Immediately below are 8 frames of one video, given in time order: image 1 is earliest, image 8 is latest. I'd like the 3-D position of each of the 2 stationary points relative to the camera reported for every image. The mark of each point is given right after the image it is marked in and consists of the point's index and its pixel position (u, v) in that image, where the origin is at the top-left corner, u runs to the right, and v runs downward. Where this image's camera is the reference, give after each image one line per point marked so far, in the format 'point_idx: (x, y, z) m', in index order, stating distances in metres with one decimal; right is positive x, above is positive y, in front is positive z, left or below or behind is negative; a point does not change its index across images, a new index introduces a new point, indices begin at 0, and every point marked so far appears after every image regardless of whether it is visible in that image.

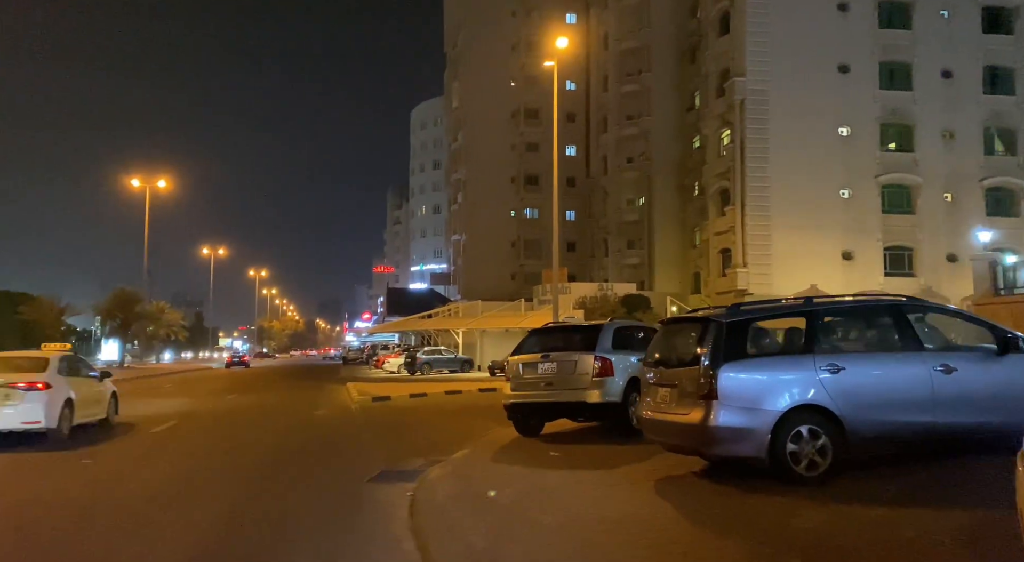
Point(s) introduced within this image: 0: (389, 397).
0: (-3.0, -2.8, +19.0) m
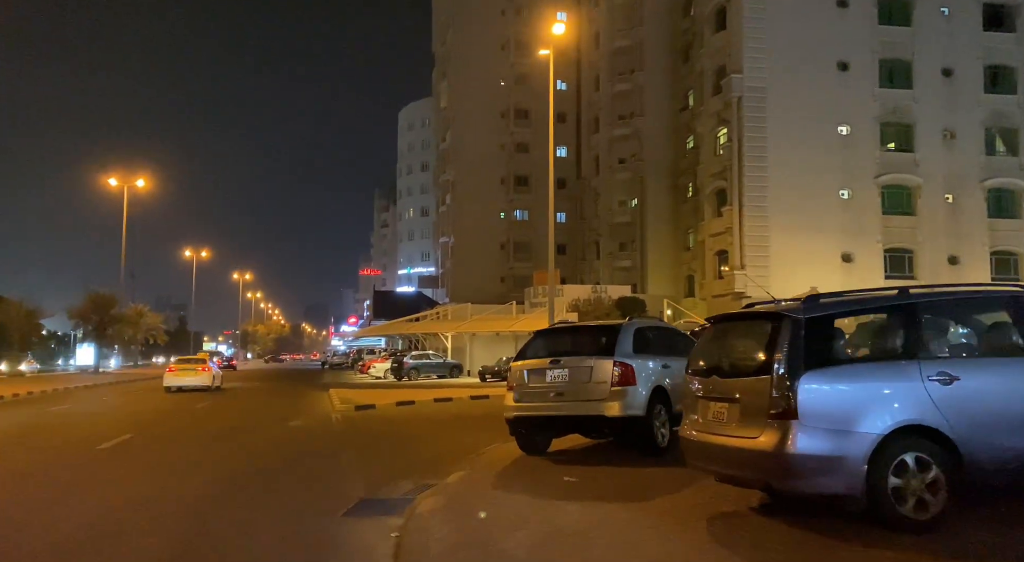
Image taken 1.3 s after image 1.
0: (-3.1, -2.7, +17.6) m
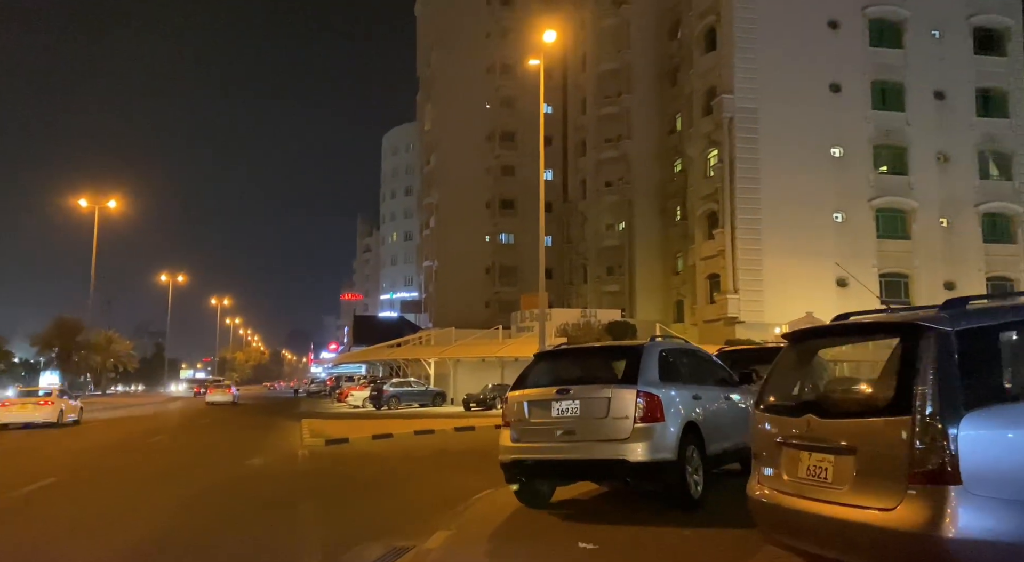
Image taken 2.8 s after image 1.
0: (-3.3, -3.1, +16.0) m
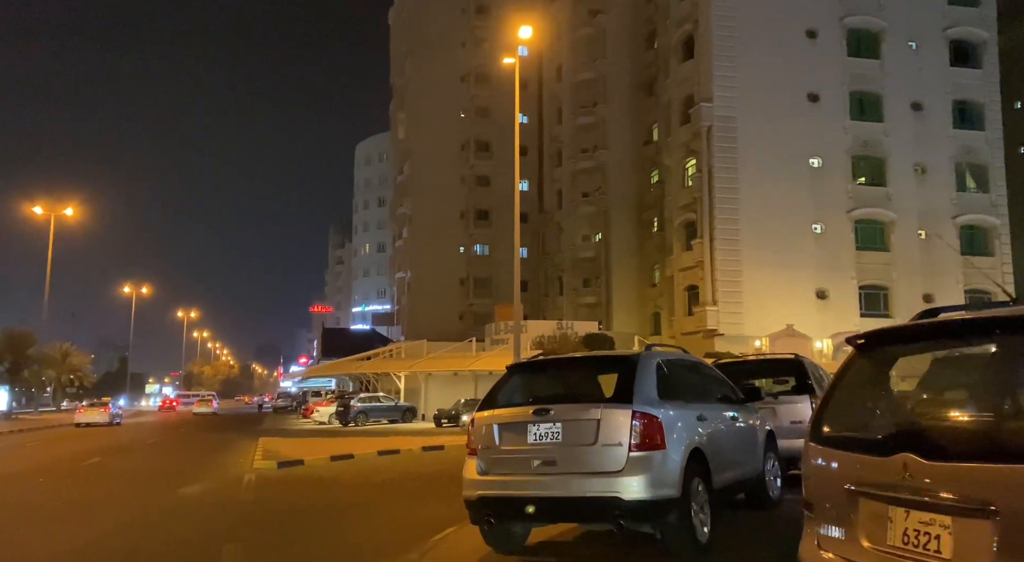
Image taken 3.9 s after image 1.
0: (-3.8, -3.3, +14.7) m
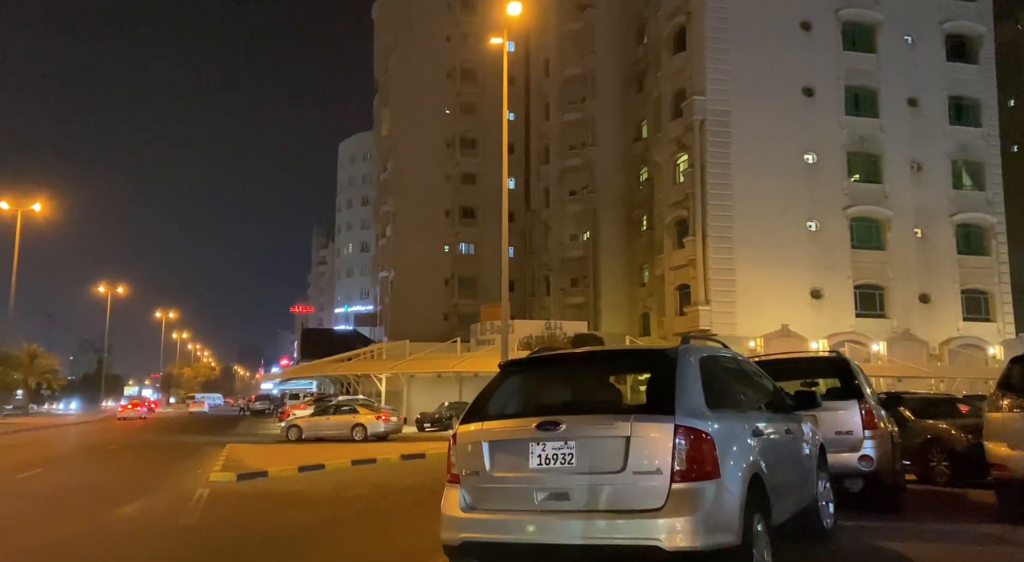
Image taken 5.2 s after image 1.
0: (-4.0, -3.1, +13.3) m
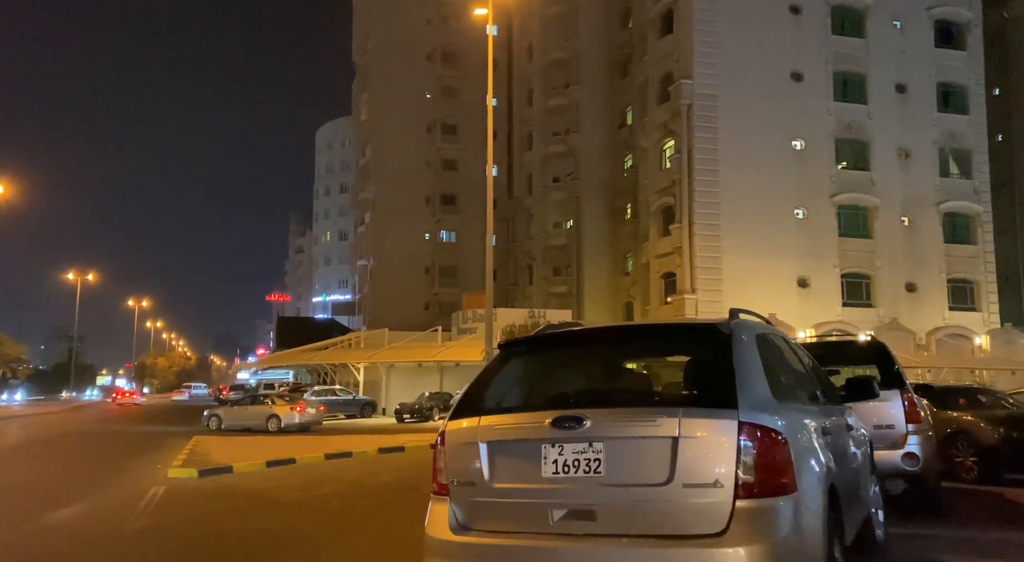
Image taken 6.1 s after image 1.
0: (-4.3, -2.8, +12.3) m
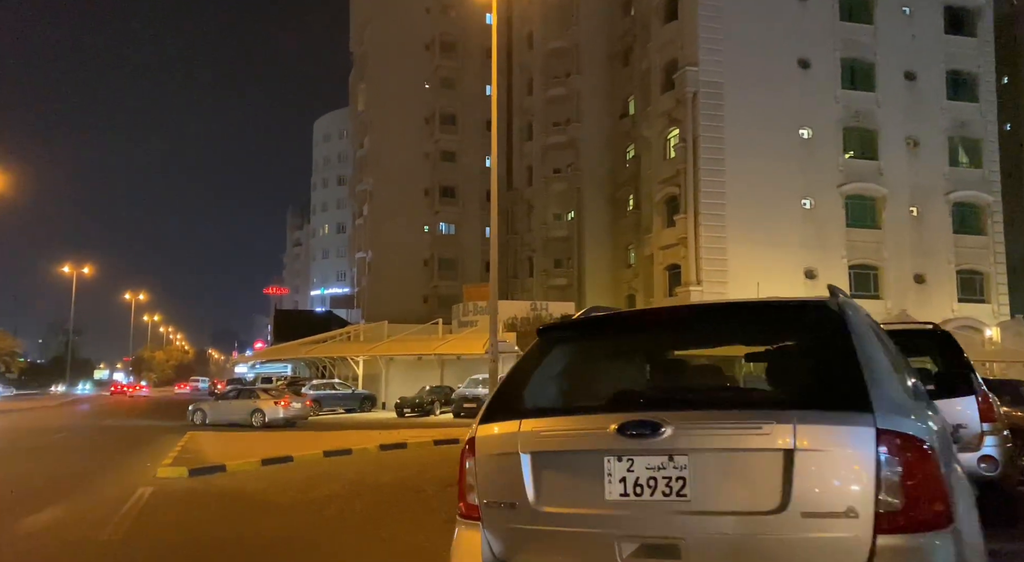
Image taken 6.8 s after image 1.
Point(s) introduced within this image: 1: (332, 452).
0: (-4.1, -2.7, +11.6) m
1: (-3.0, -2.9, +13.5) m
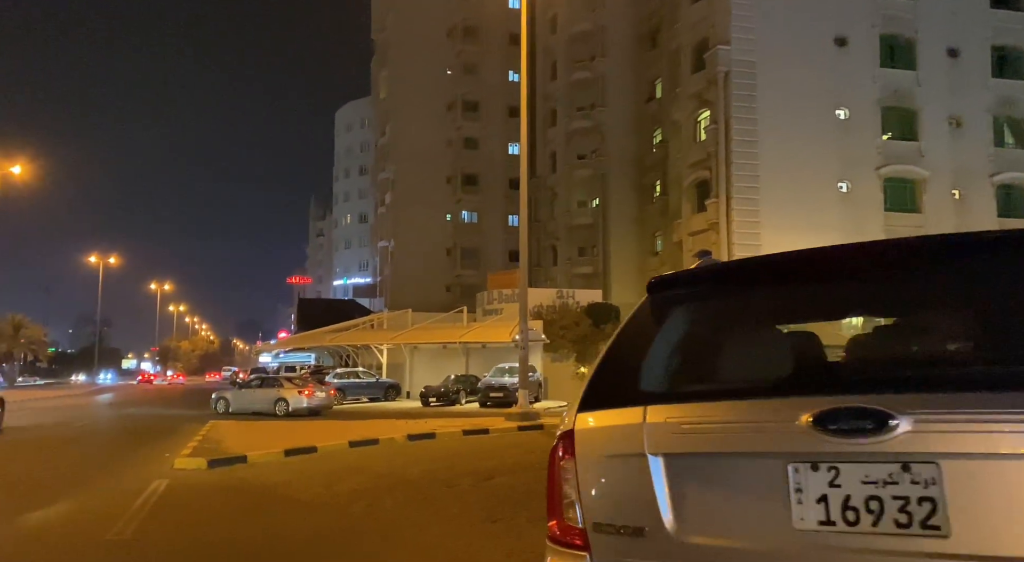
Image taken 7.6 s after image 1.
0: (-3.6, -2.4, +11.0) m
1: (-2.5, -2.6, +12.8) m
